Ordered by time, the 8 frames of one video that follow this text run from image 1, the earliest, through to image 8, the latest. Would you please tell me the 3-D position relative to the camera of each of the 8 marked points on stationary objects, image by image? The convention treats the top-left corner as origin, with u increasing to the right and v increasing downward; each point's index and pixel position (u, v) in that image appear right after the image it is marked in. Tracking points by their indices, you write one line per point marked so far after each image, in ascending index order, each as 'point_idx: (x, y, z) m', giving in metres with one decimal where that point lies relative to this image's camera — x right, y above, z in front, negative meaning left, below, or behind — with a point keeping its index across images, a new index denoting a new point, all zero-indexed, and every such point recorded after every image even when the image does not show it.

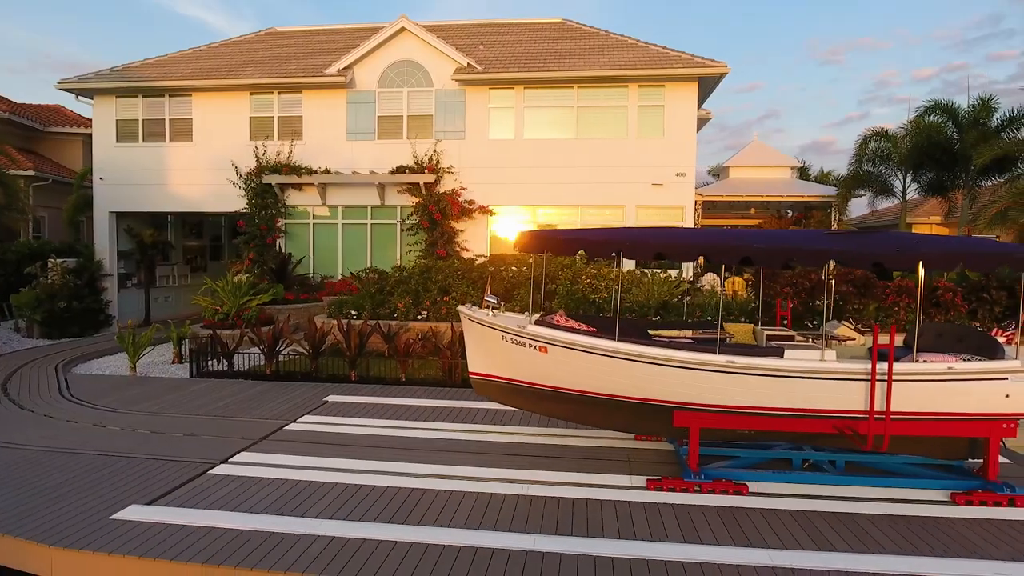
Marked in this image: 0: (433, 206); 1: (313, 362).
0: (-1.7, +1.7, +13.3) m
1: (-3.0, -1.1, +9.5) m
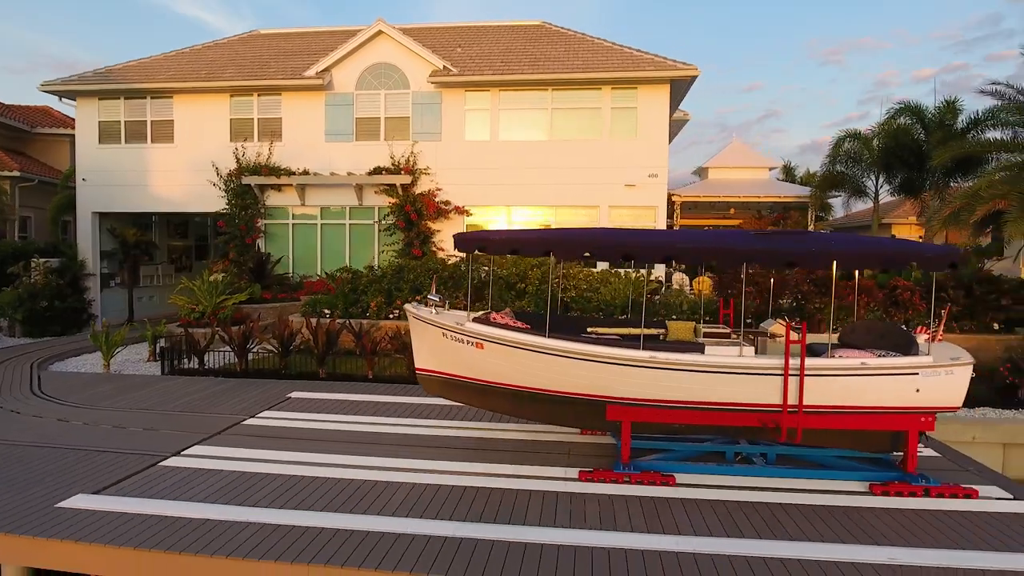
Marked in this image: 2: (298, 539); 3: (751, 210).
0: (-2.2, +1.7, +13.5) m
1: (-3.5, -1.1, +9.7) m
2: (-1.5, -1.7, +4.4) m
3: (+7.3, +2.4, +19.4) m
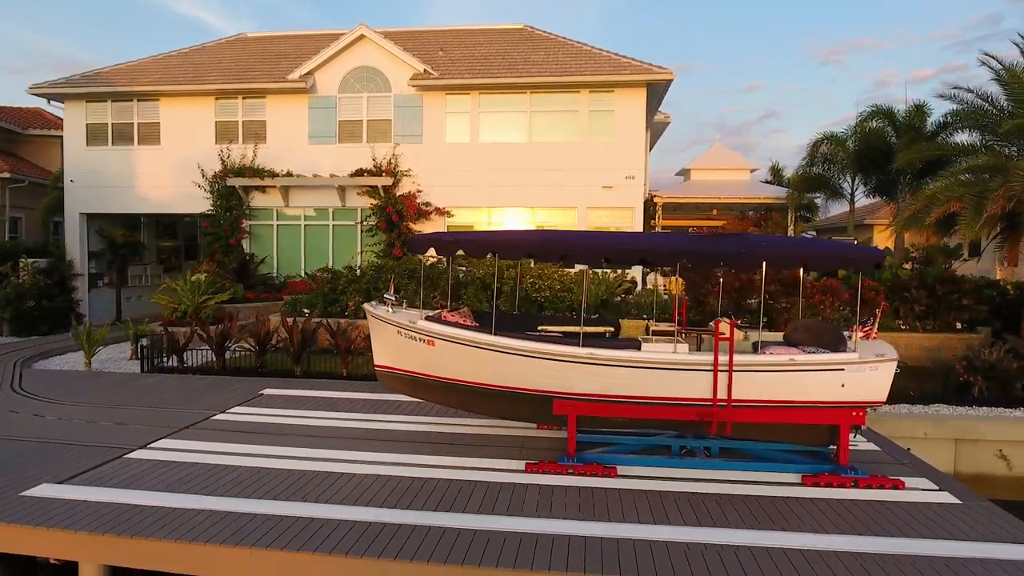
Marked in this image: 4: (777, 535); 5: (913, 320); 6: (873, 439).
0: (-2.6, +1.7, +13.7) m
1: (-3.9, -1.1, +9.9) m
2: (-2.0, -1.7, +4.6) m
3: (+6.9, +2.4, +19.6) m
4: (+1.9, -1.8, +4.5) m
5: (+6.6, -0.5, +10.5) m
6: (+3.8, -1.6, +6.9) m
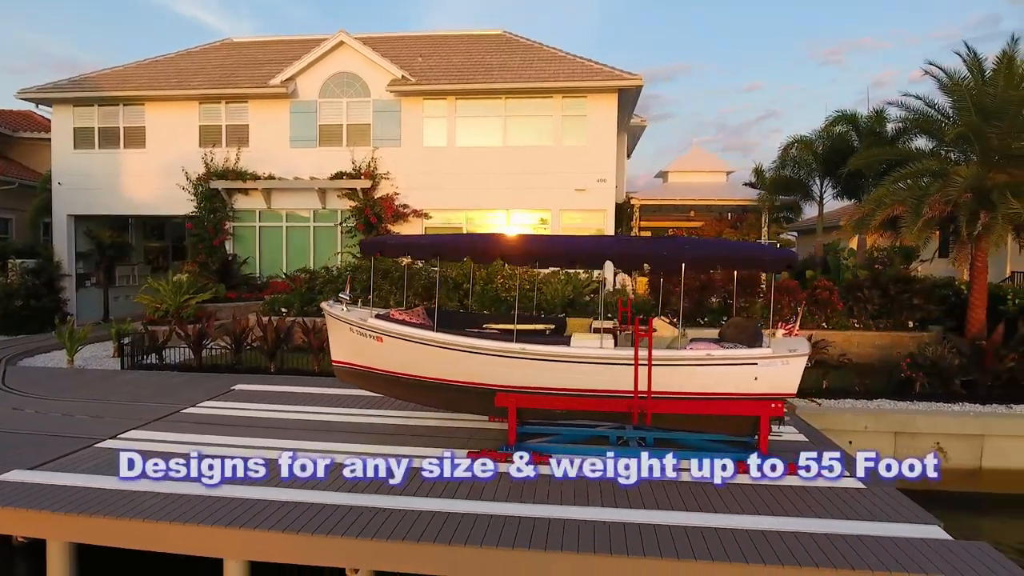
0: (-3.2, +1.7, +14.1) m
1: (-4.5, -1.1, +10.3) m
2: (-2.5, -1.7, +5.0) m
3: (+6.3, +2.4, +20.0) m
4: (+1.4, -1.8, +4.9) m
5: (+6.1, -0.5, +10.9) m
6: (+3.3, -1.6, +7.3) m
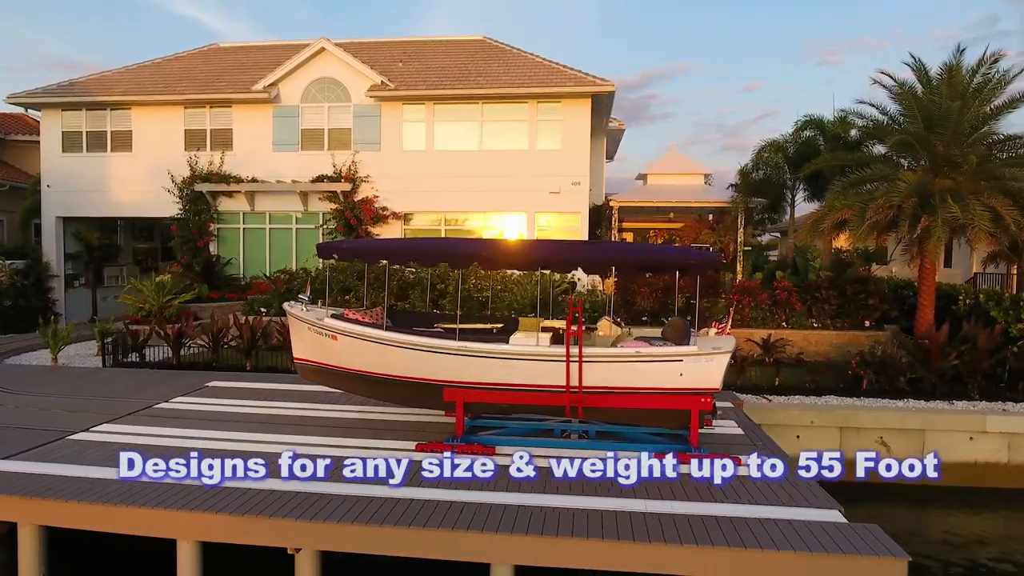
0: (-3.7, +1.7, +14.4) m
1: (-5.0, -1.1, +10.7) m
2: (-3.0, -1.7, +5.3) m
3: (+5.8, +2.4, +20.3) m
4: (+0.8, -1.8, +5.2) m
5: (+5.5, -0.5, +11.2) m
6: (+2.7, -1.6, +7.6) m
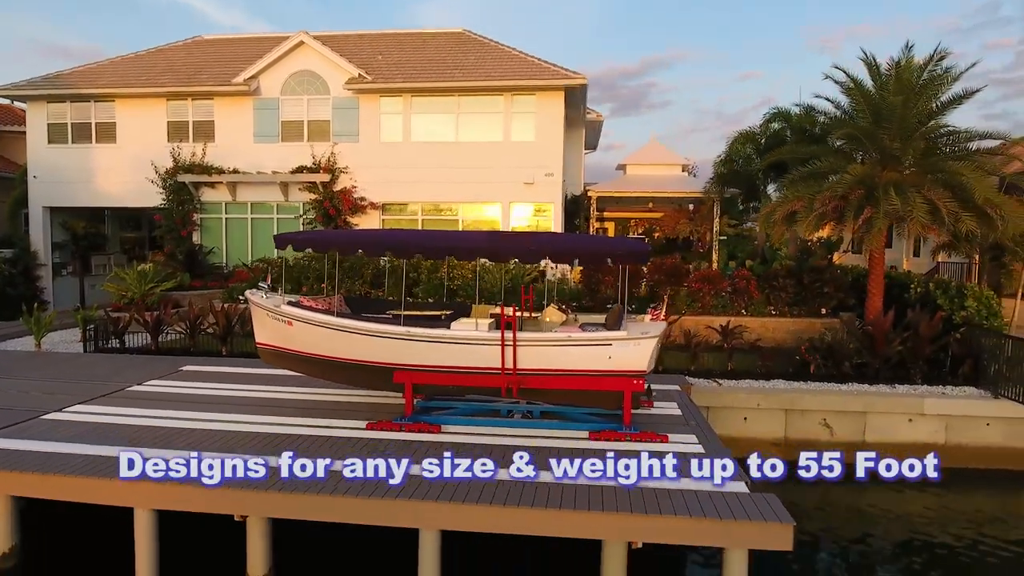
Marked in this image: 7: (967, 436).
0: (-4.3, +2.0, +14.8) m
1: (-5.6, -0.9, +11.1) m
2: (-3.6, -1.6, +5.7) m
3: (+5.2, +2.8, +20.7) m
4: (+0.2, -1.7, +5.7) m
5: (+5.0, -0.3, +11.6) m
6: (+2.1, -1.4, +8.0) m
7: (+6.5, -2.1, +9.0) m
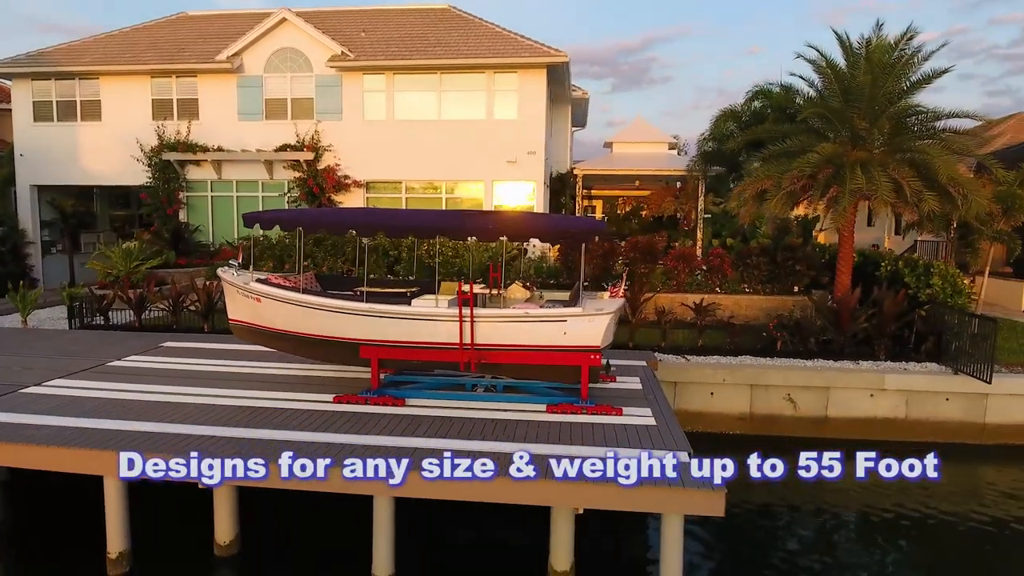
0: (-4.7, +2.5, +14.9) m
1: (-6.0, -0.5, +11.3) m
2: (-4.0, -1.4, +6.0) m
3: (+4.8, +3.5, +20.7) m
4: (-0.2, -1.5, +5.9) m
5: (+4.5, +0.1, +11.8) m
6: (+1.7, -1.2, +8.3) m
7: (+6.0, -1.8, +9.2) m
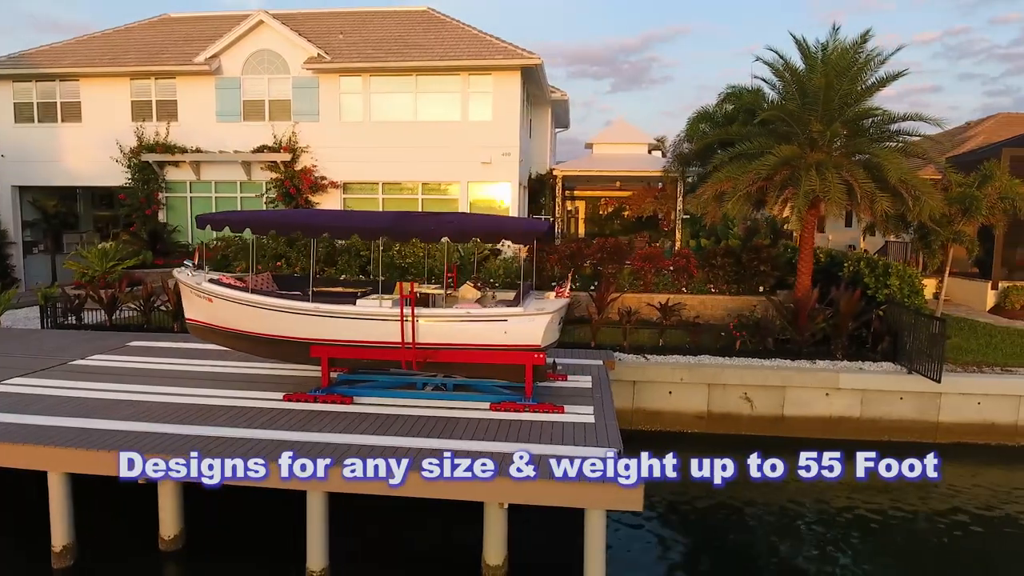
0: (-5.3, +2.5, +15.0) m
1: (-6.6, -0.5, +11.4) m
2: (-4.6, -1.4, +6.1) m
3: (+4.2, +3.5, +20.9) m
4: (-0.8, -1.5, +6.0) m
5: (+4.0, +0.1, +11.9) m
6: (+1.1, -1.2, +8.4) m
7: (+5.4, -1.8, +9.3) m
